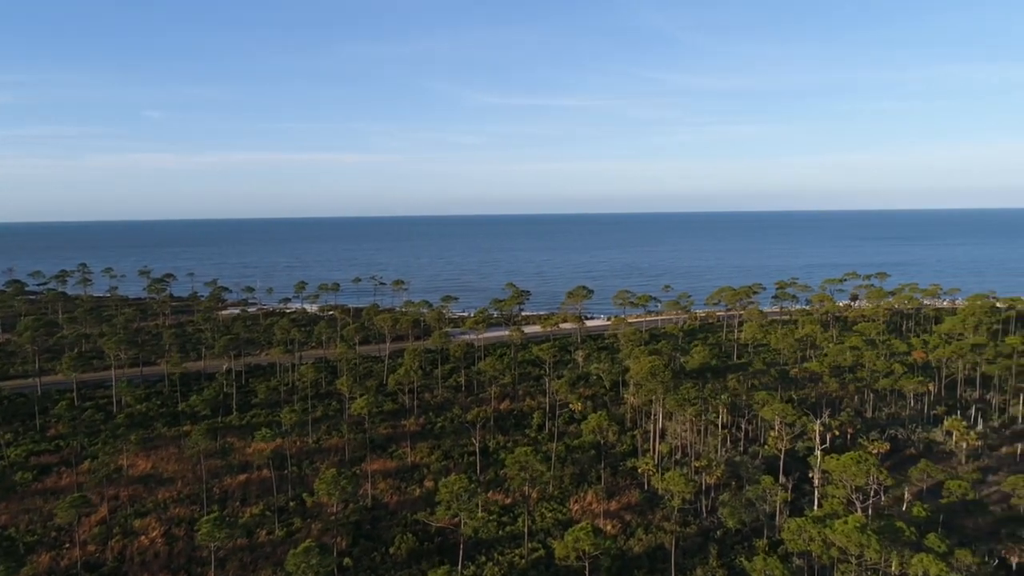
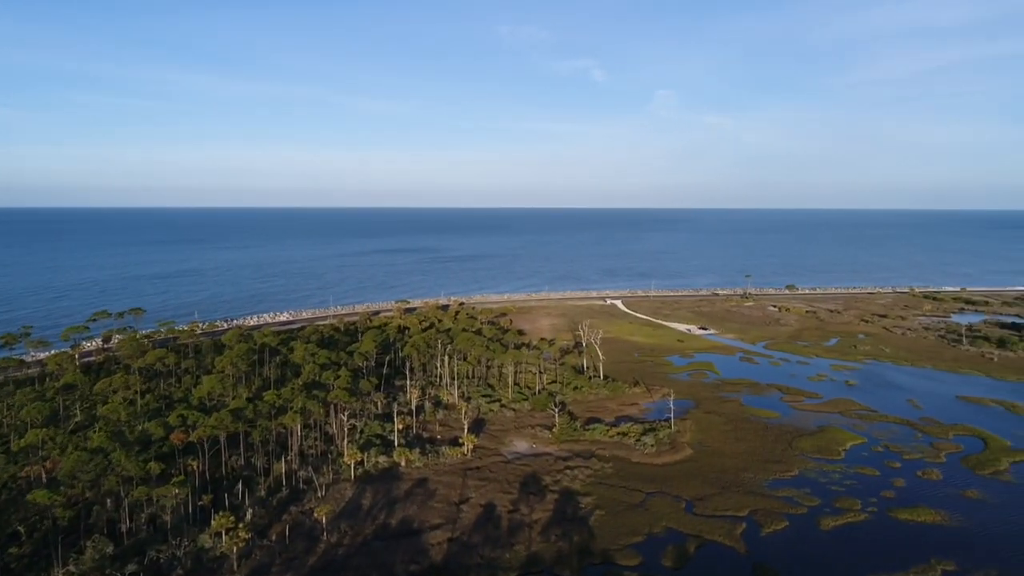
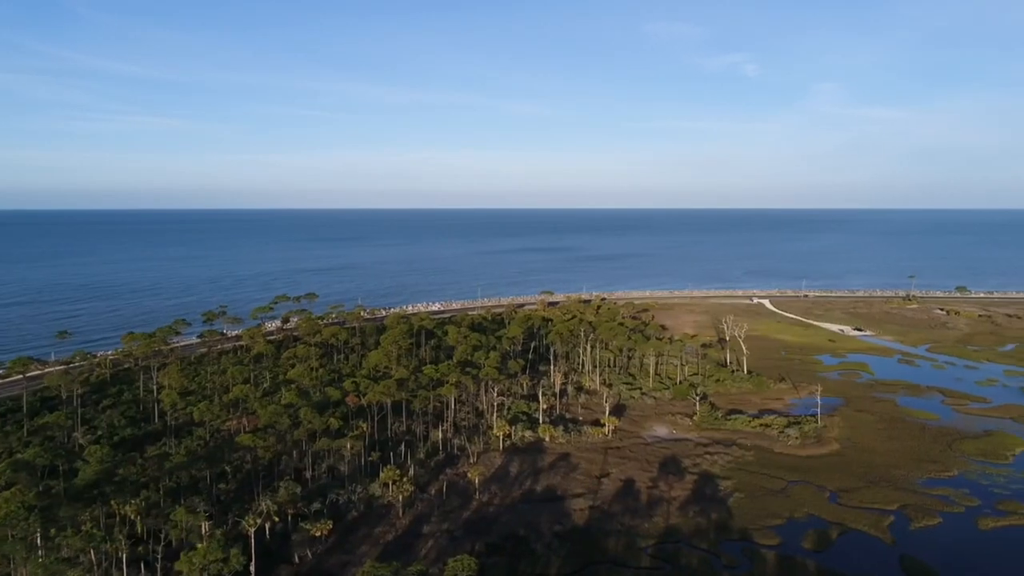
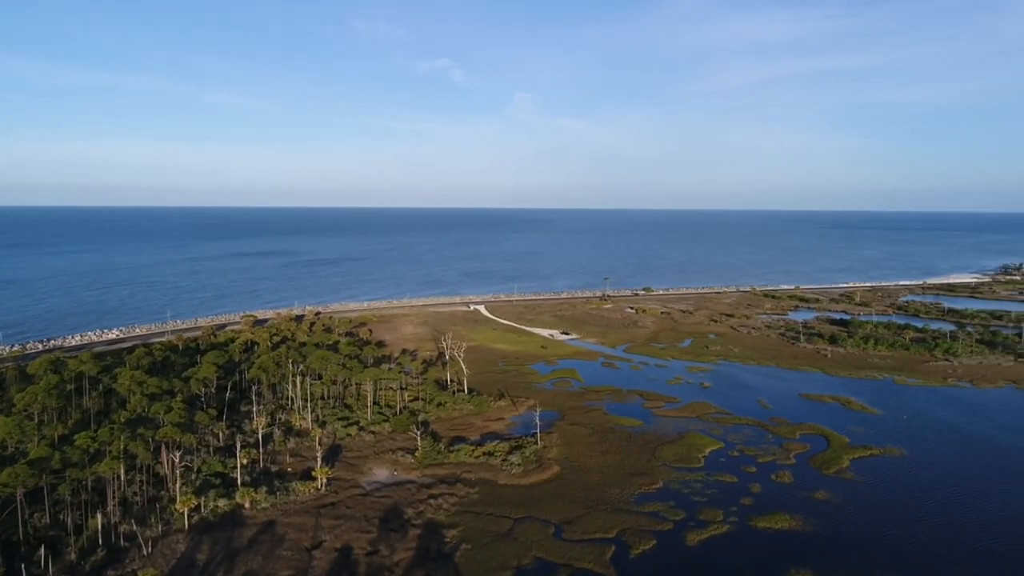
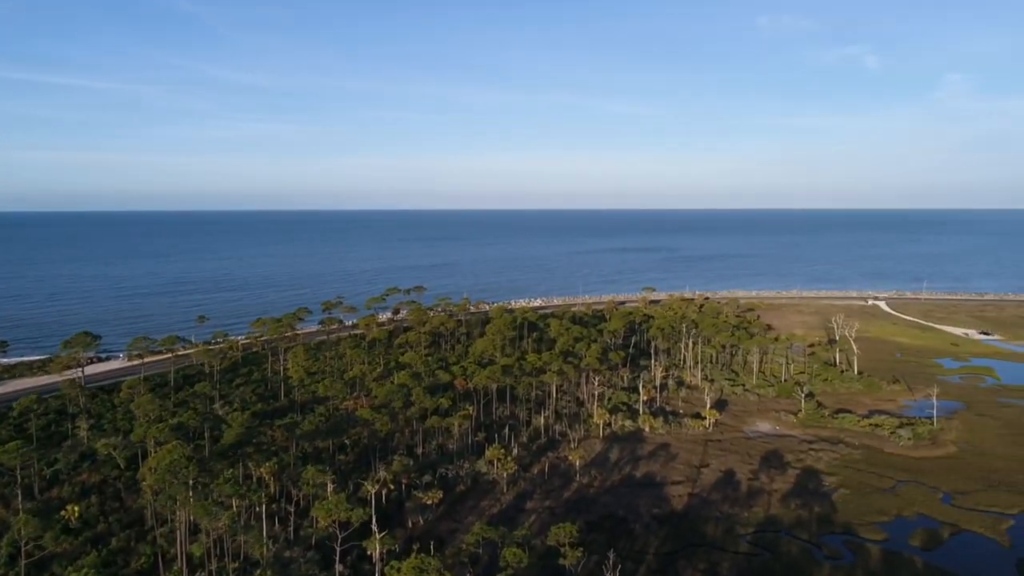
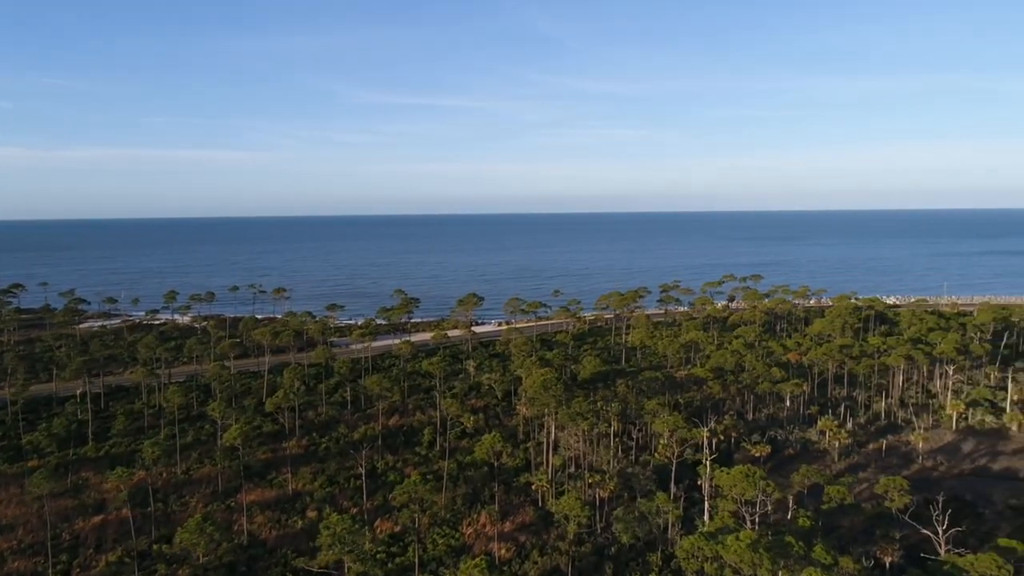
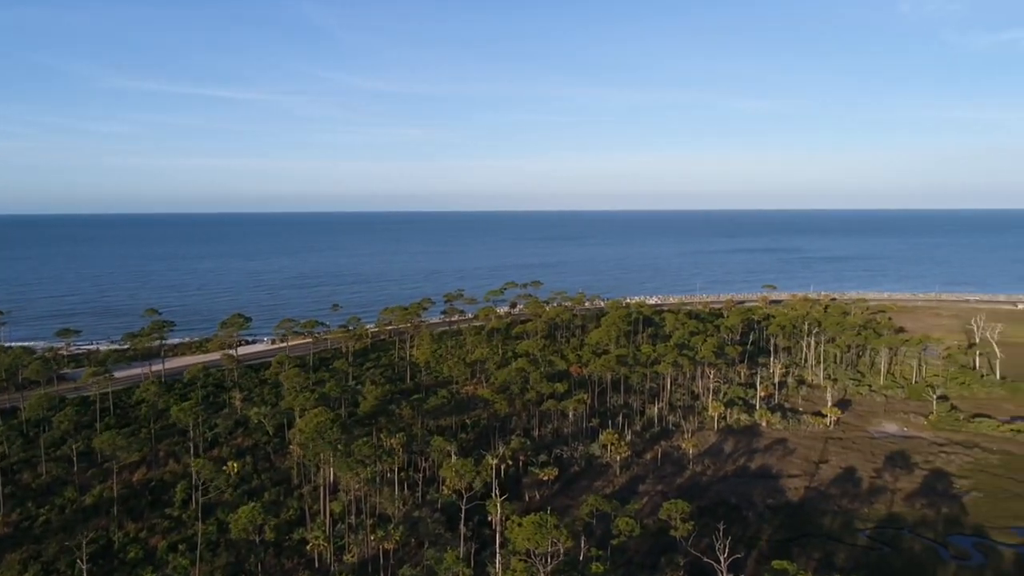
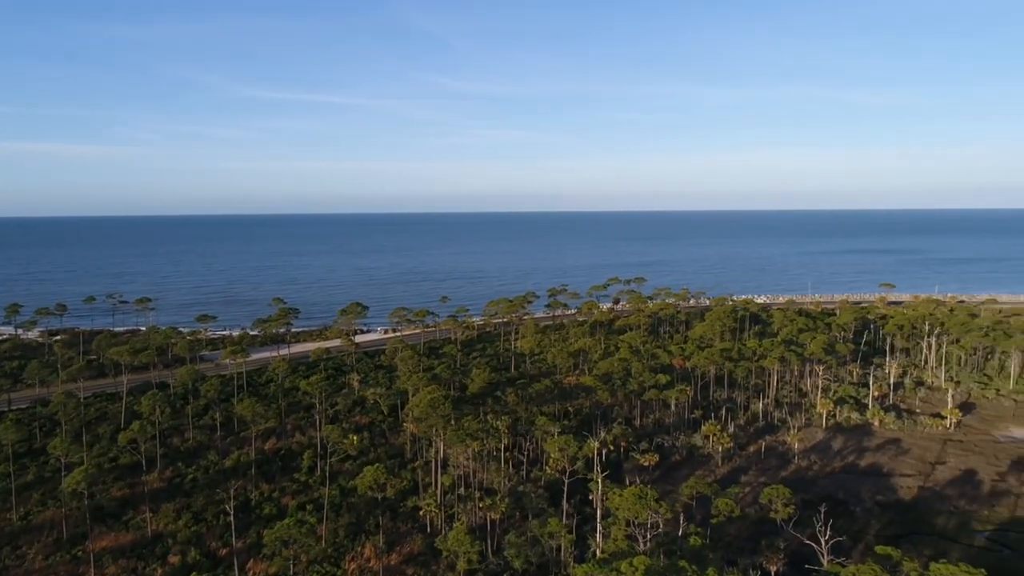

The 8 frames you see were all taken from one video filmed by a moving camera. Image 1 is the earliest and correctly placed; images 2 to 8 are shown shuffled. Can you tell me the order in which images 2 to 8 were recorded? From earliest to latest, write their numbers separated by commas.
6, 8, 7, 5, 3, 2, 4
